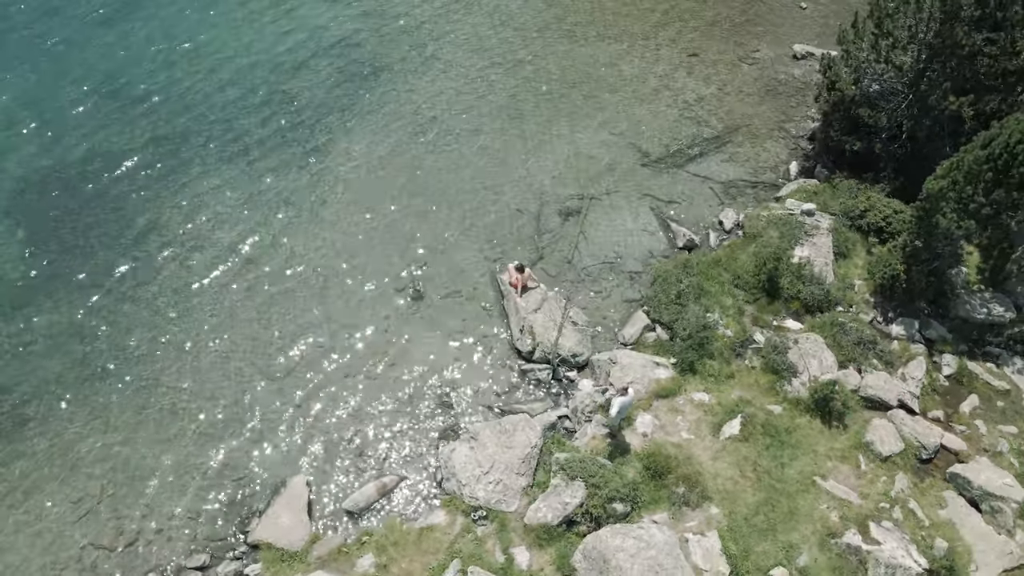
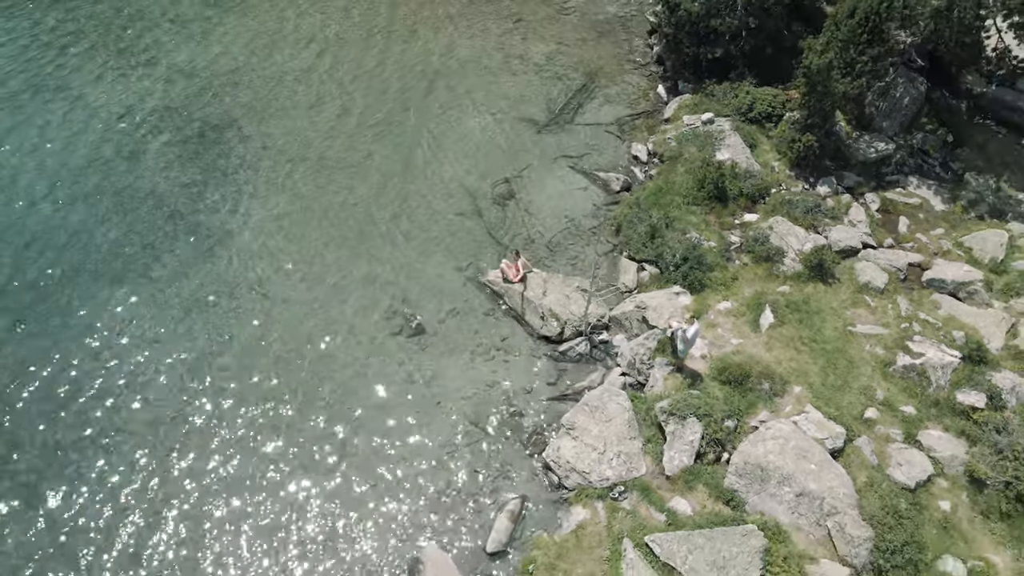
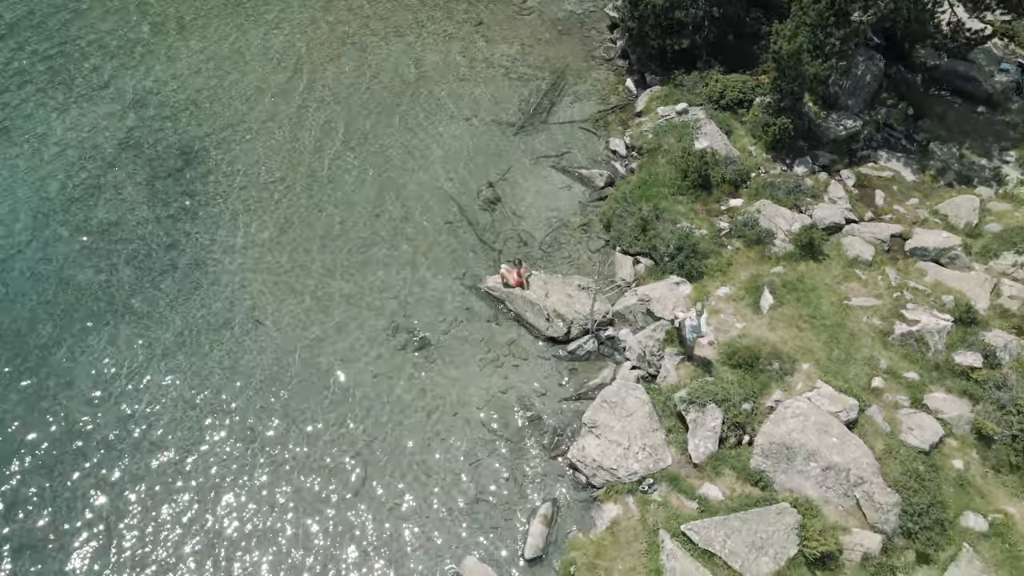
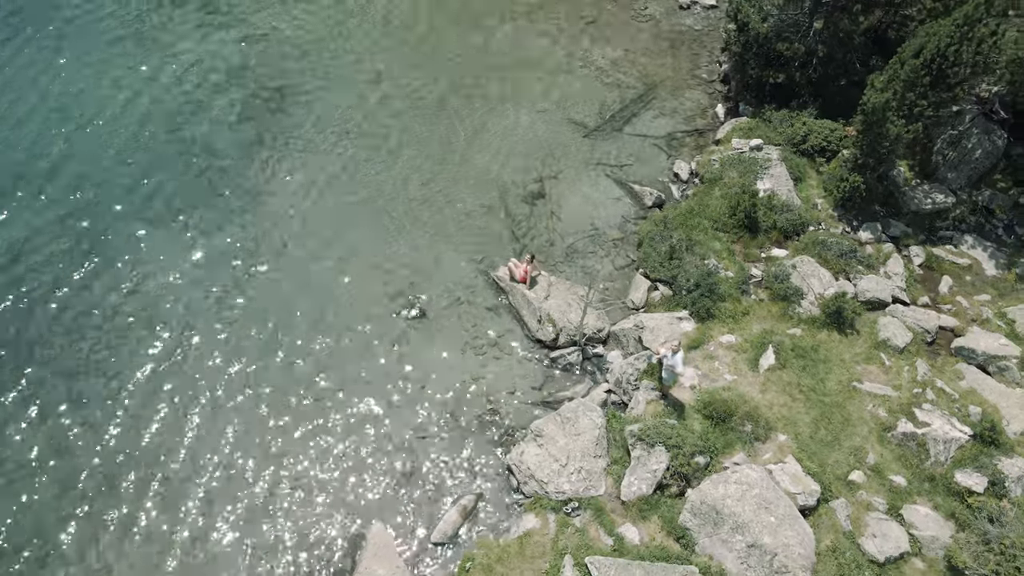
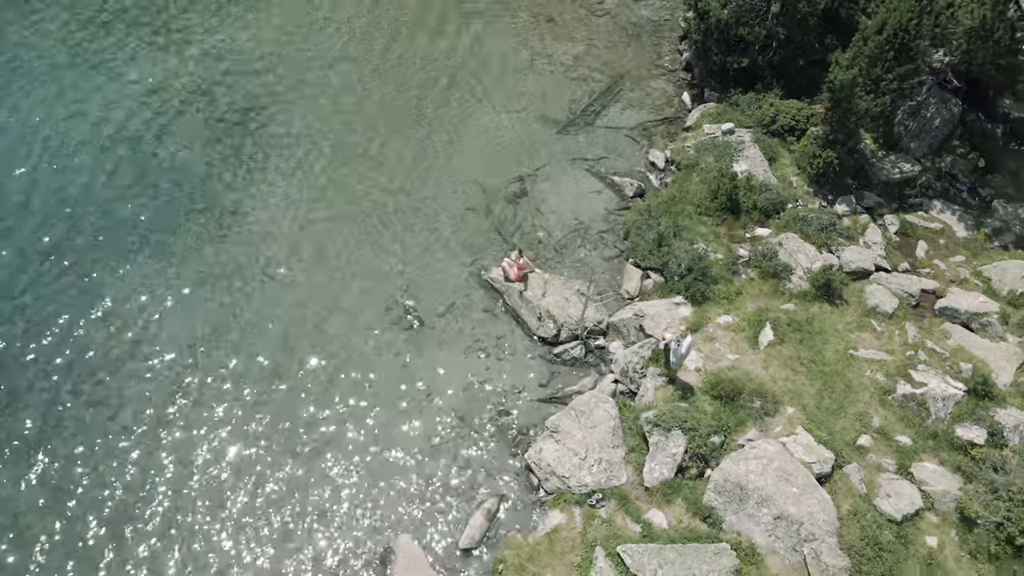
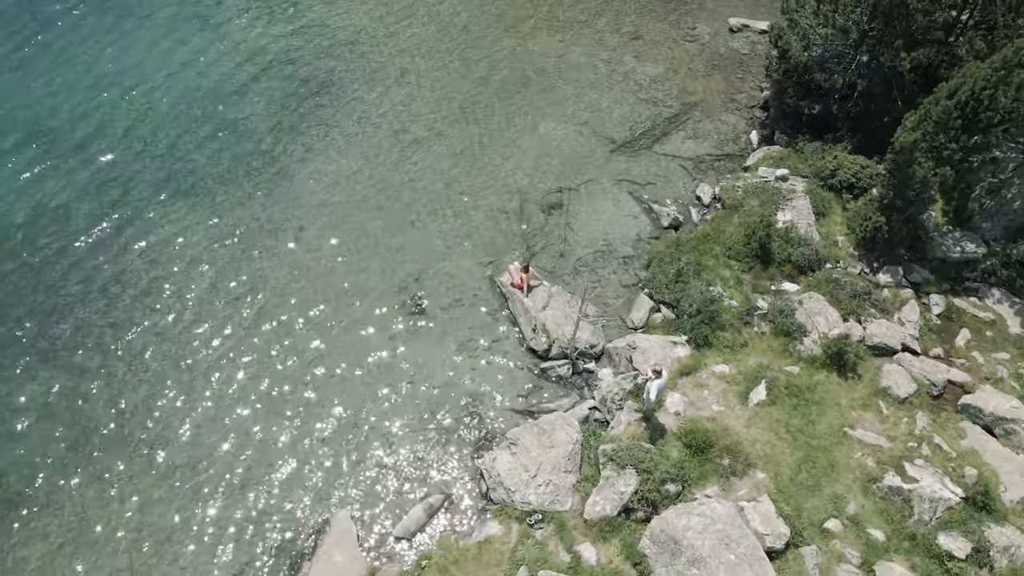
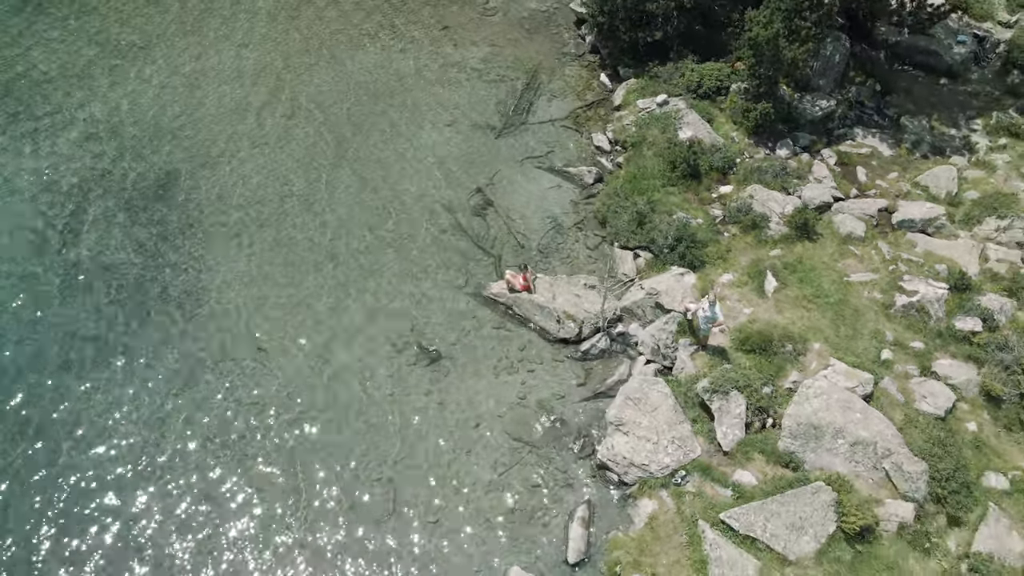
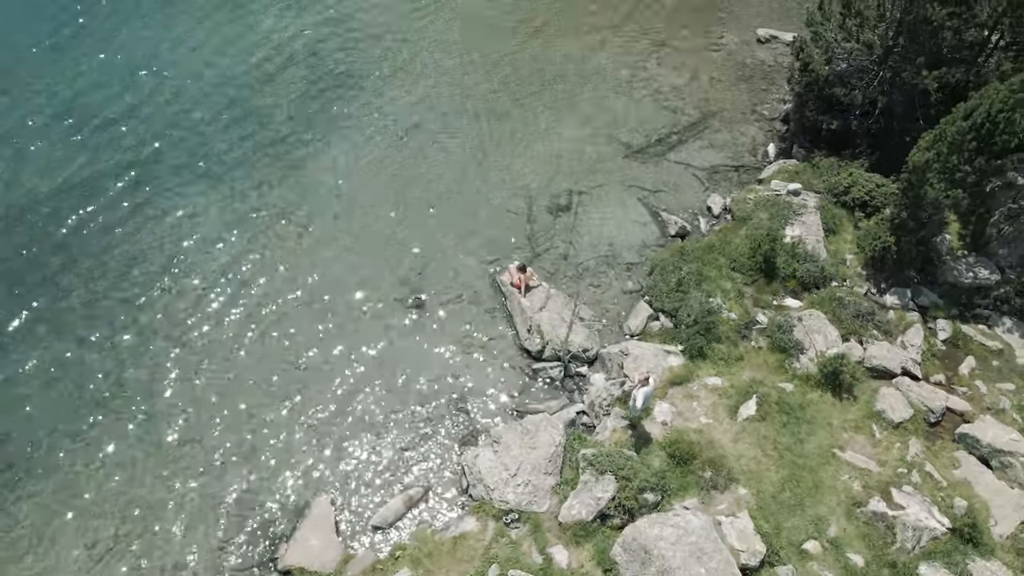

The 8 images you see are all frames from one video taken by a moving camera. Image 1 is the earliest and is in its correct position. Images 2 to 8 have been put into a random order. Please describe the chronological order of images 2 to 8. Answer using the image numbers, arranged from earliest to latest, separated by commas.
8, 6, 4, 5, 2, 3, 7
